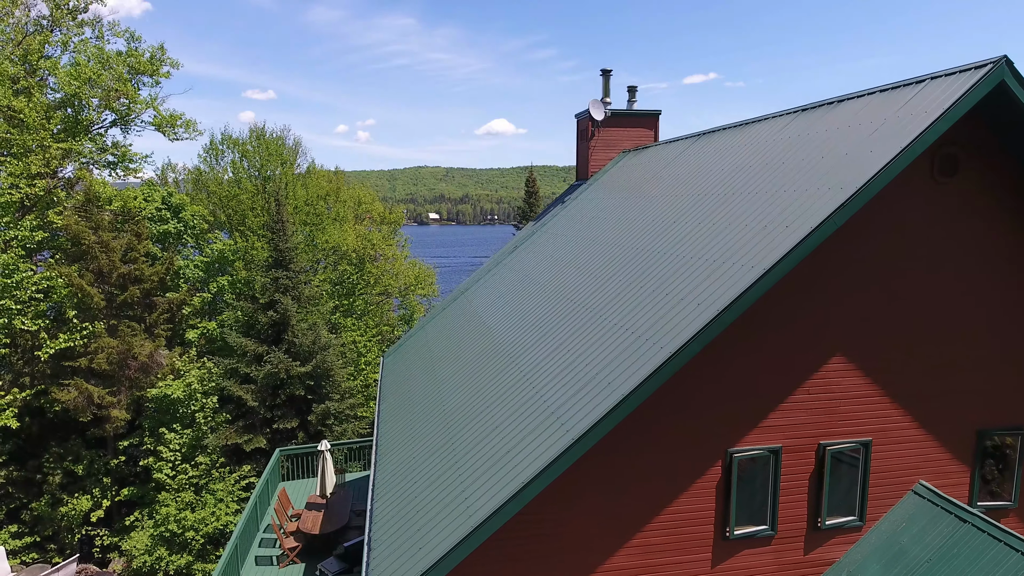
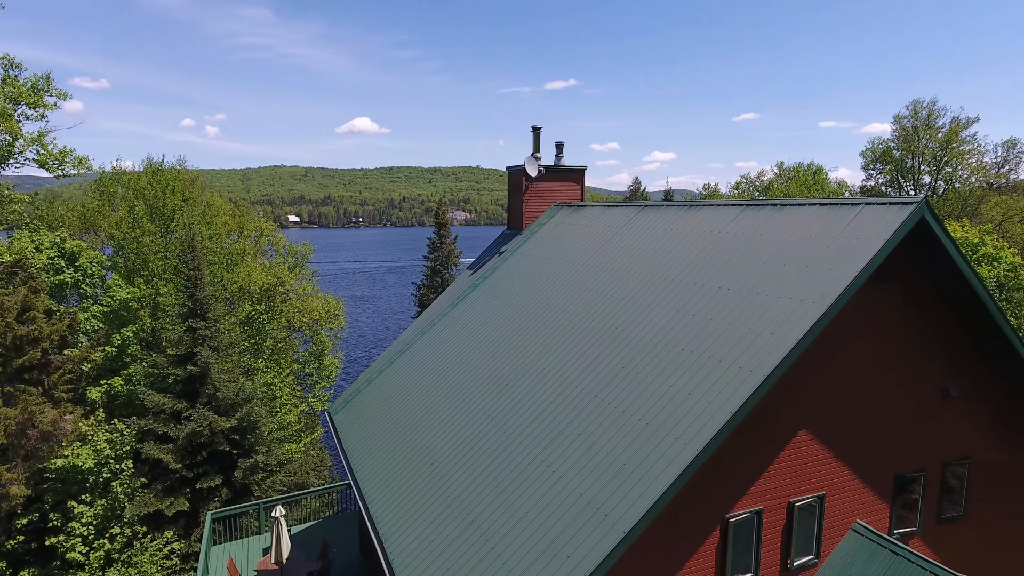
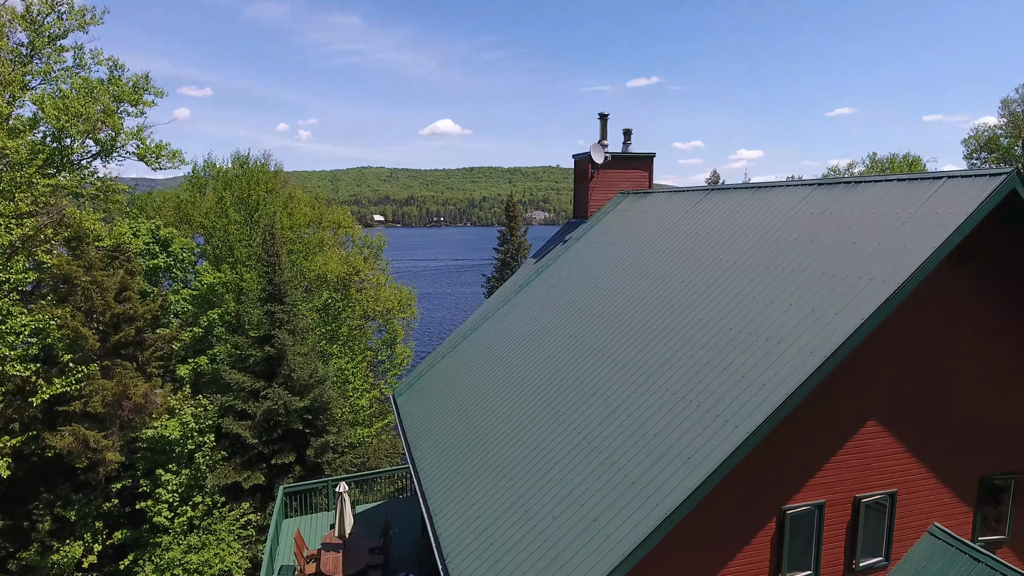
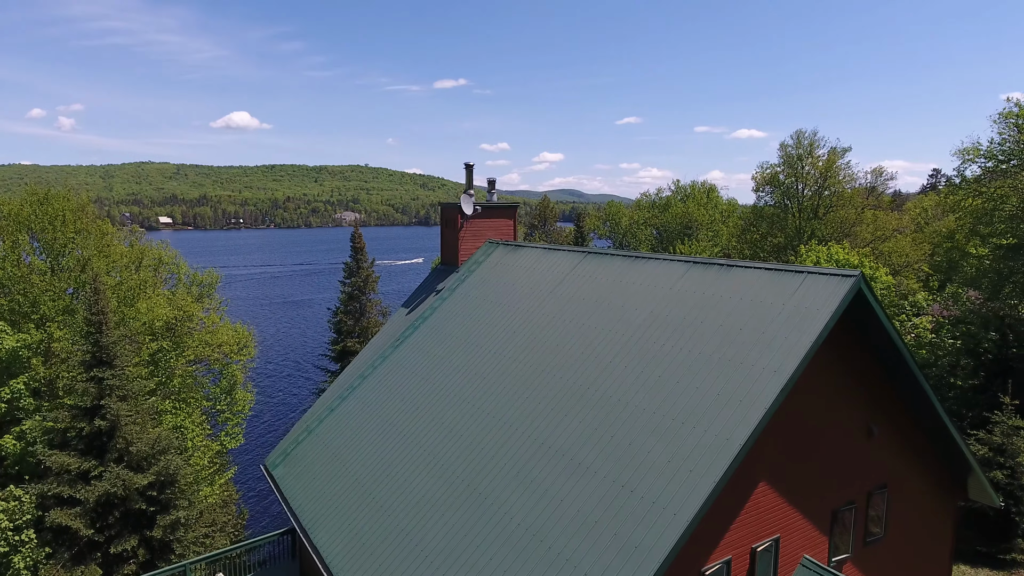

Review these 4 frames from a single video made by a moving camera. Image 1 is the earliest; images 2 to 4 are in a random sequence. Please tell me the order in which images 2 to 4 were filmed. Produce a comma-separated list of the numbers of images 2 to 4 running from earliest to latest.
3, 2, 4
